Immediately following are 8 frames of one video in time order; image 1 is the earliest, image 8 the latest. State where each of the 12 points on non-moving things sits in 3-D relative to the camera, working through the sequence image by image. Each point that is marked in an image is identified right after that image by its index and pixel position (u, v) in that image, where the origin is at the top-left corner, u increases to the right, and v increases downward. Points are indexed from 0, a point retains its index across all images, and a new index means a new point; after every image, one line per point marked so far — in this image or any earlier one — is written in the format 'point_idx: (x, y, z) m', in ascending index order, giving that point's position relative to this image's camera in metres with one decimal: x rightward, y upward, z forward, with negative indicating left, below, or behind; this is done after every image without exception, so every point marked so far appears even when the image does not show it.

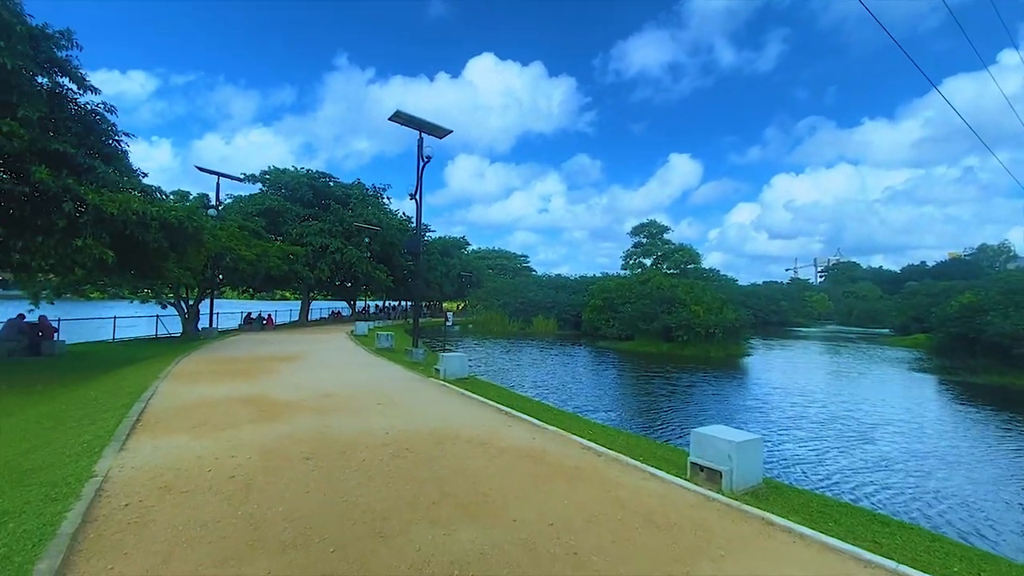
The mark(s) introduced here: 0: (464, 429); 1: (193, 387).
0: (-0.5, -1.4, +6.2) m
1: (-5.5, -1.6, +10.8) m
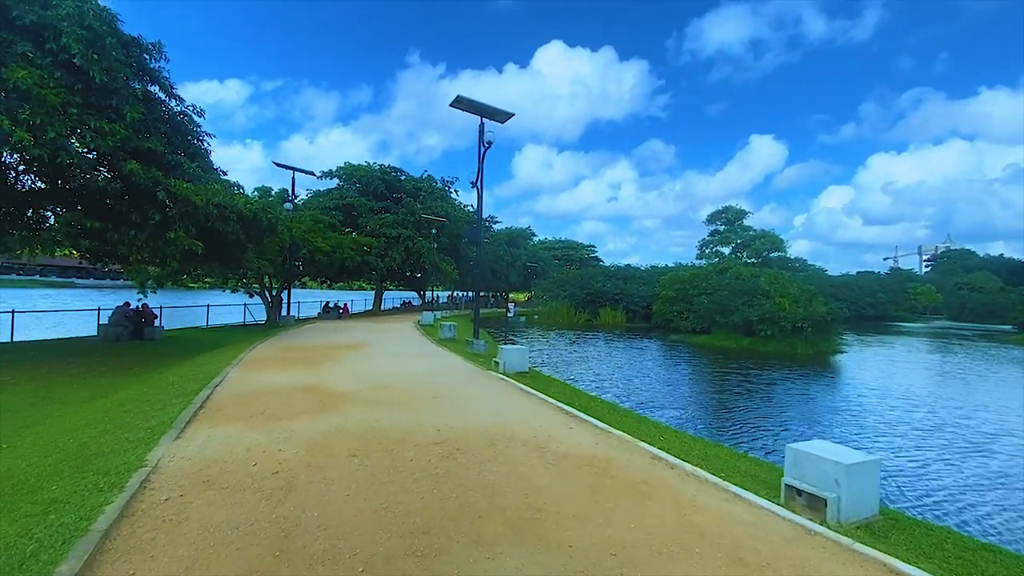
0: (+0.1, -1.3, +5.8) m
1: (-4.4, -1.4, +10.8) m
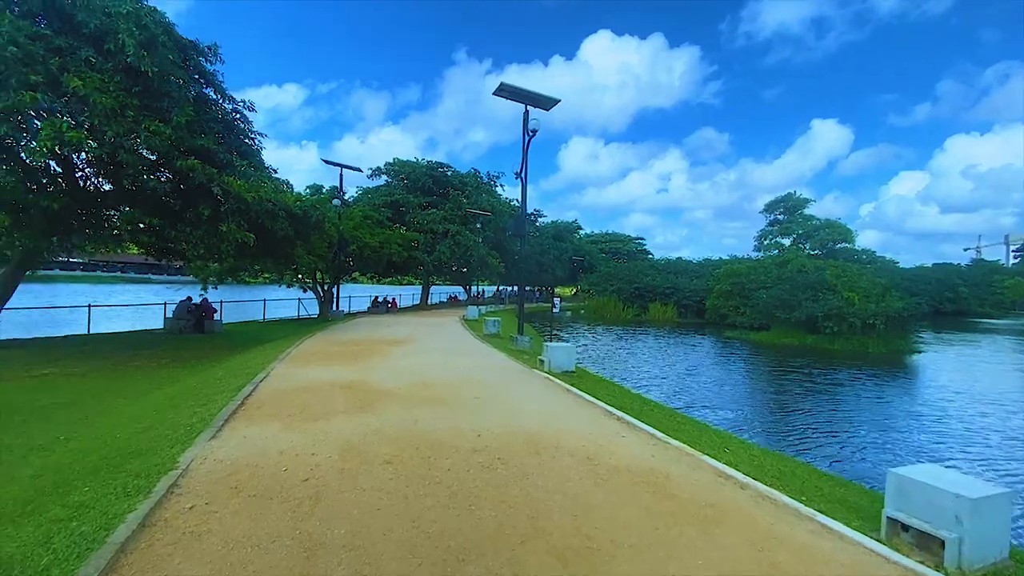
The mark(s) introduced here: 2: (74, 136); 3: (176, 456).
0: (+0.5, -1.3, +5.3) m
1: (-3.6, -1.4, +10.7) m
2: (-9.2, +3.1, +12.9) m
3: (-2.9, -1.4, +5.3) m
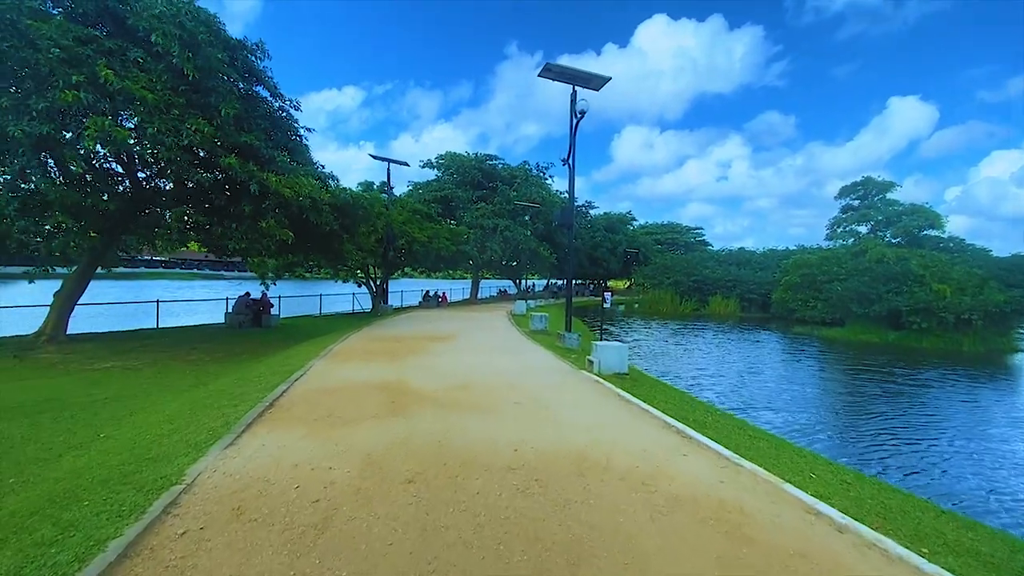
0: (+0.8, -1.2, +4.6) m
1: (-2.8, -1.3, +10.3) m
2: (-8.2, +3.2, +12.9) m
3: (-2.6, -1.4, +4.9) m
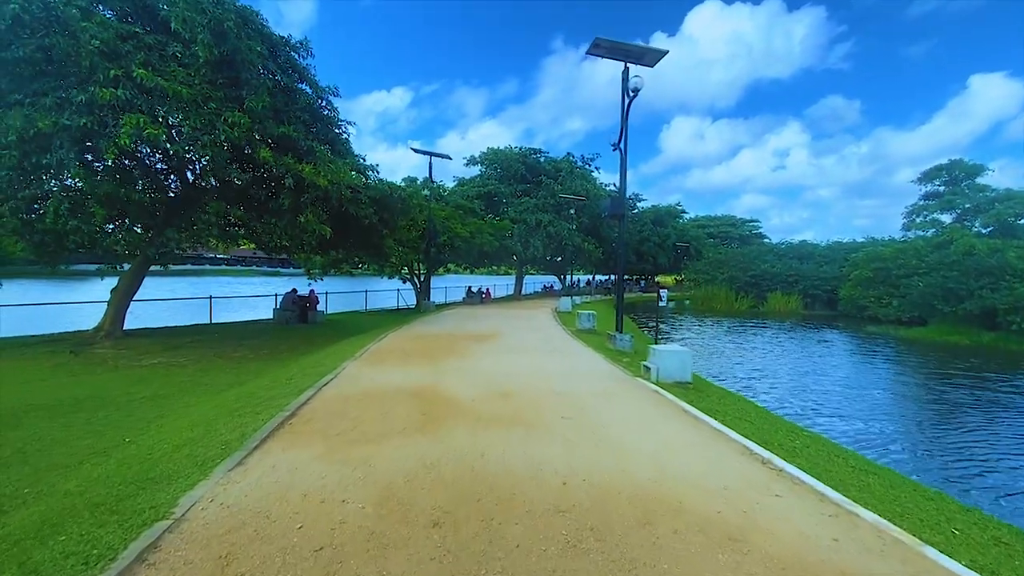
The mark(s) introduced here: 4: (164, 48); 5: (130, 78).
0: (+1.1, -1.2, +3.7) m
1: (-2.1, -1.2, +9.7) m
2: (-7.3, +3.2, +12.6) m
3: (-2.2, -1.4, +4.2) m
4: (-8.2, +5.6, +14.5) m
5: (-8.2, +4.5, +13.3) m
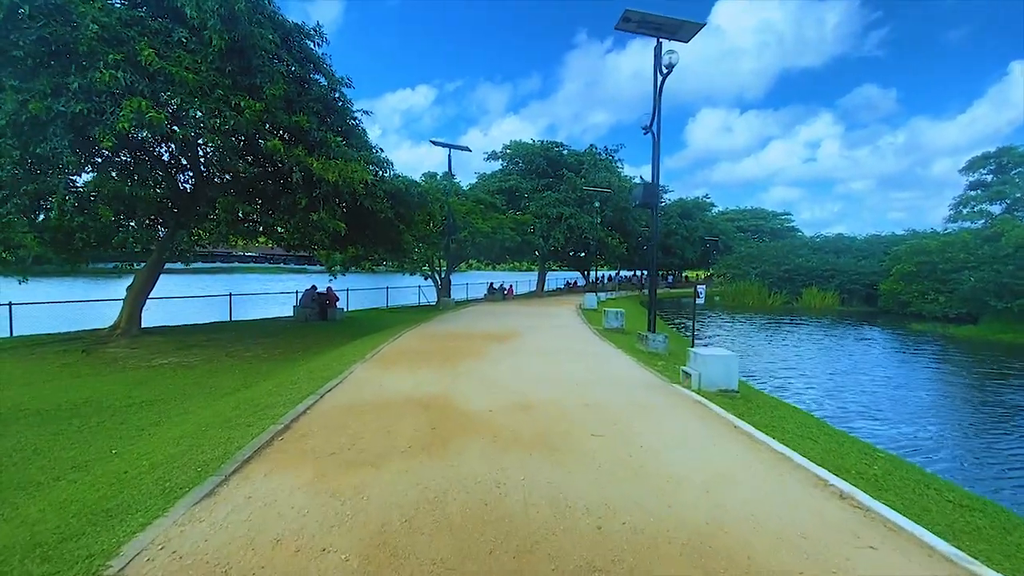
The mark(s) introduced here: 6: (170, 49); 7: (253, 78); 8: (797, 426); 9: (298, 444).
0: (+1.2, -1.2, +2.8) m
1: (-1.8, -1.2, +8.9) m
2: (-6.9, +3.3, +12.1) m
3: (-2.1, -1.4, +3.5) m
4: (-7.7, +5.7, +13.9) m
5: (-7.7, +4.6, +12.8) m
6: (-7.4, +5.1, +13.5) m
7: (-6.1, +5.0, +14.8) m
8: (+2.6, -1.3, +5.8) m
9: (-1.8, -1.3, +5.2) m
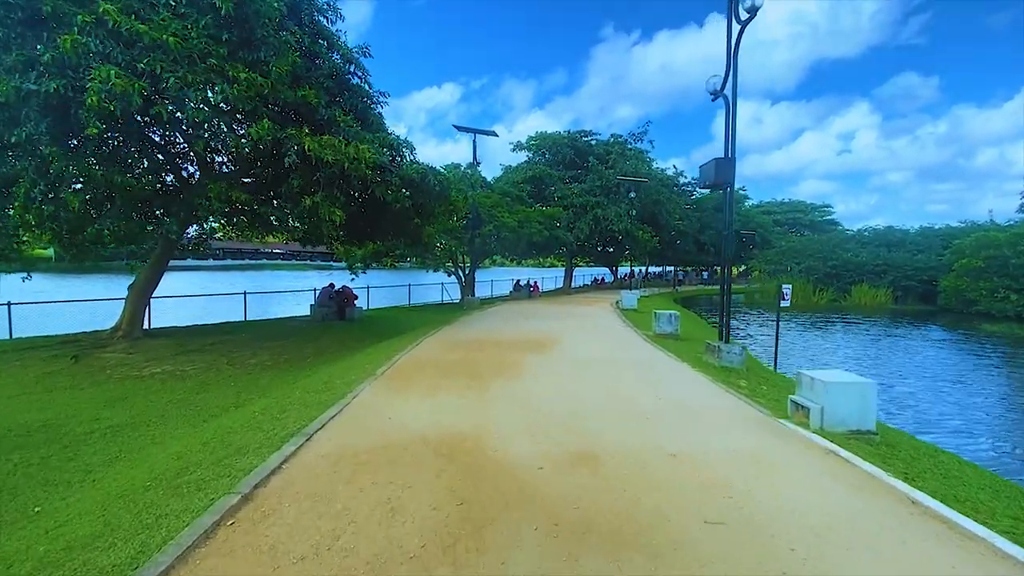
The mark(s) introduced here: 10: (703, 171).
0: (+1.5, -1.2, +0.9) m
1: (-1.3, -1.2, +7.1) m
2: (-6.3, +3.3, +10.4) m
3: (-1.8, -1.4, +1.7) m
4: (-7.0, +5.7, +12.3) m
5: (-7.1, +4.6, +11.1) m
6: (-6.7, +5.2, +11.8) m
7: (-5.3, +5.0, +13.1) m
8: (+3.0, -1.3, +3.8) m
9: (-1.4, -1.3, +3.4) m
10: (+2.8, +1.7, +9.1) m
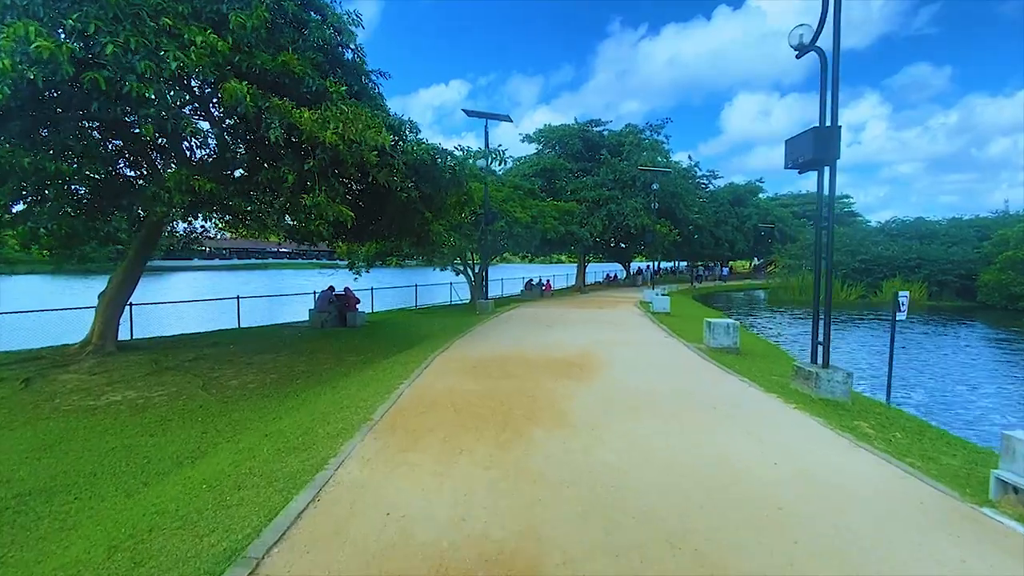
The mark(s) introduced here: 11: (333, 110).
0: (+1.8, -1.4, -1.1) m
1: (-0.9, -1.4, +5.1) m
2: (-5.9, +3.1, +8.4) m
3: (-1.5, -1.6, -0.3) m
4: (-6.6, +5.5, +10.3) m
5: (-6.7, +4.4, +9.1) m
6: (-6.3, +5.0, +9.8) m
7: (-4.9, +4.8, +11.1) m
8: (+3.4, -1.4, +1.7) m
9: (-1.1, -1.5, +1.4) m
10: (+3.2, +1.6, +7.1) m
11: (-3.2, +3.0, +11.4) m
